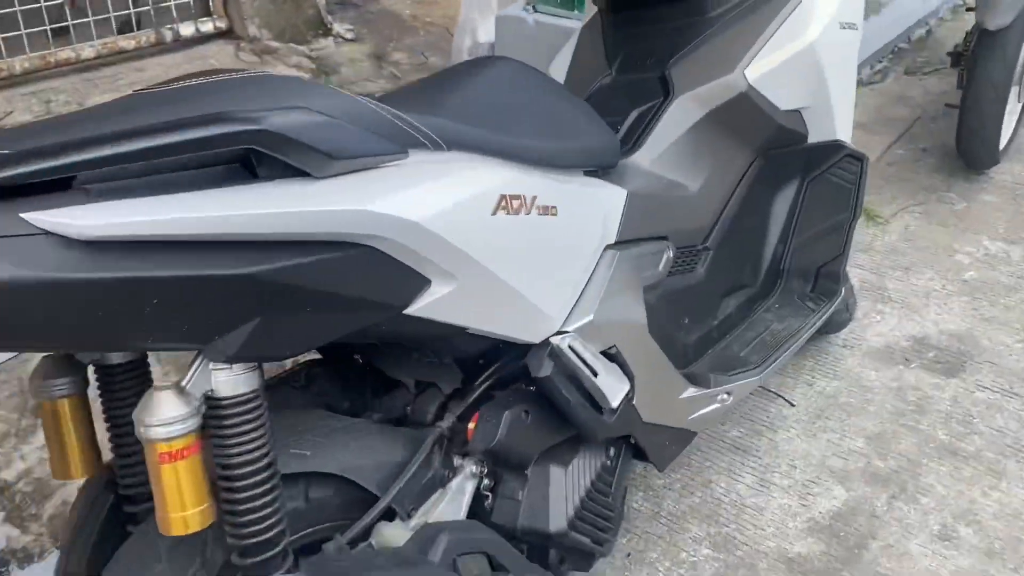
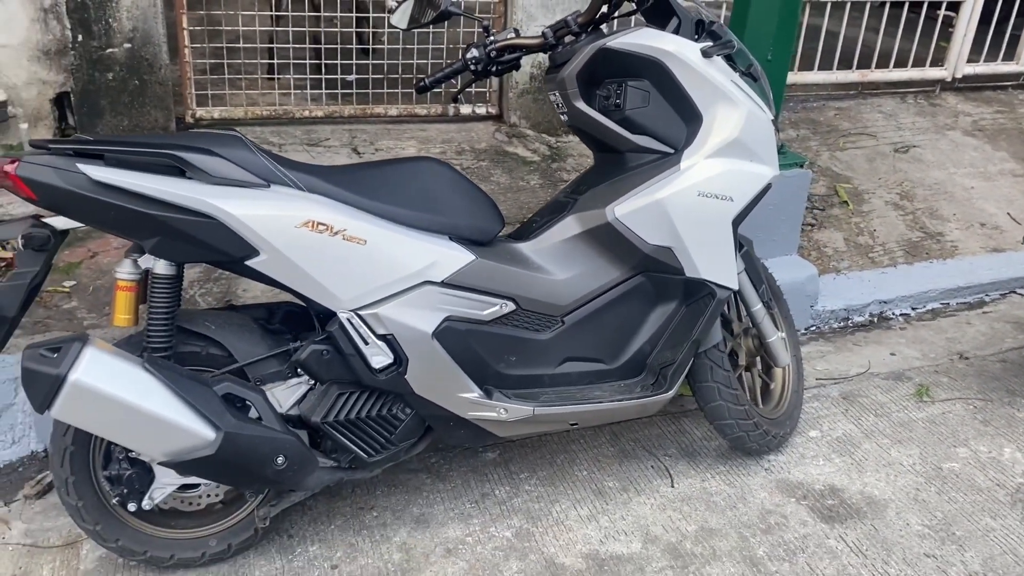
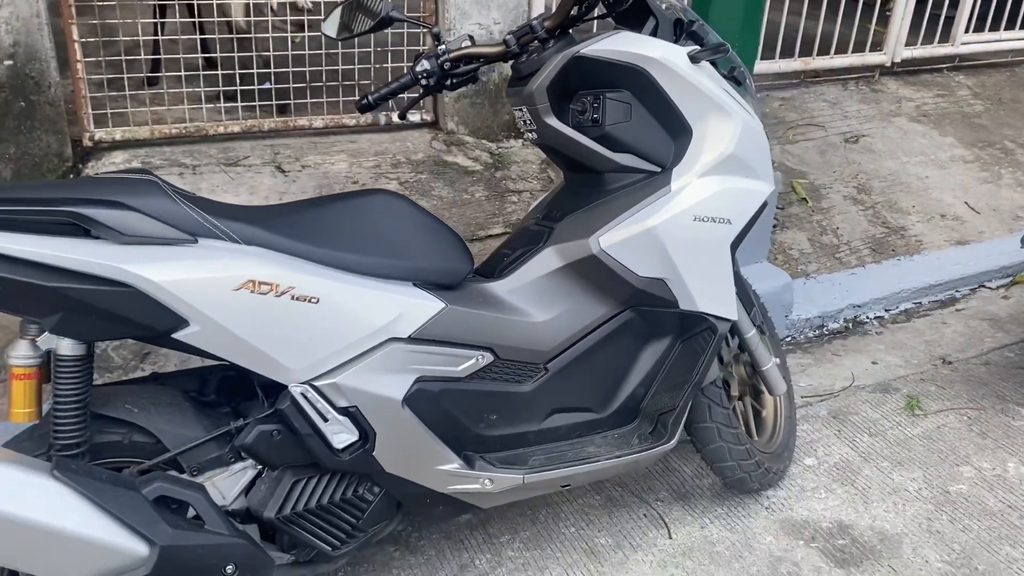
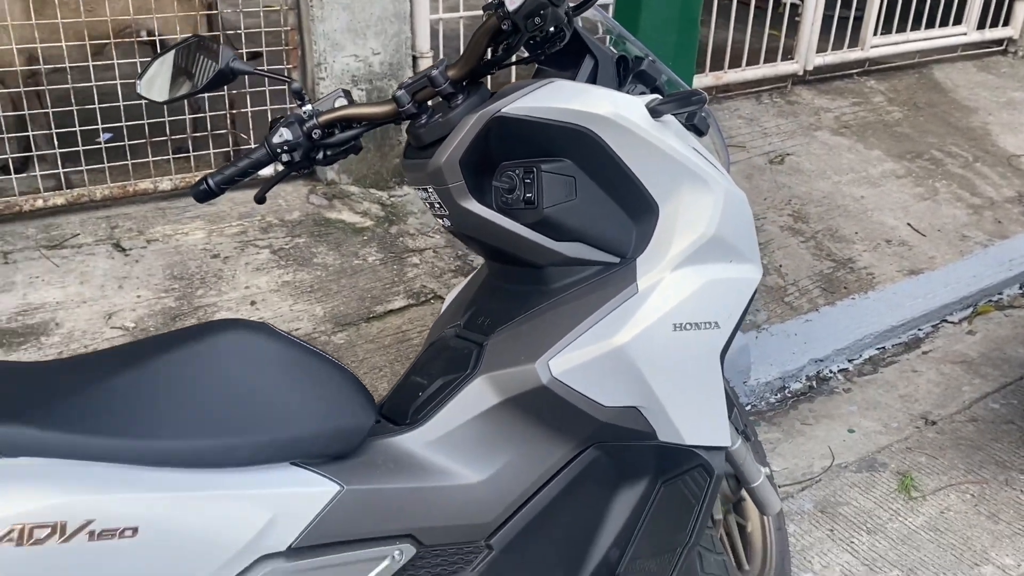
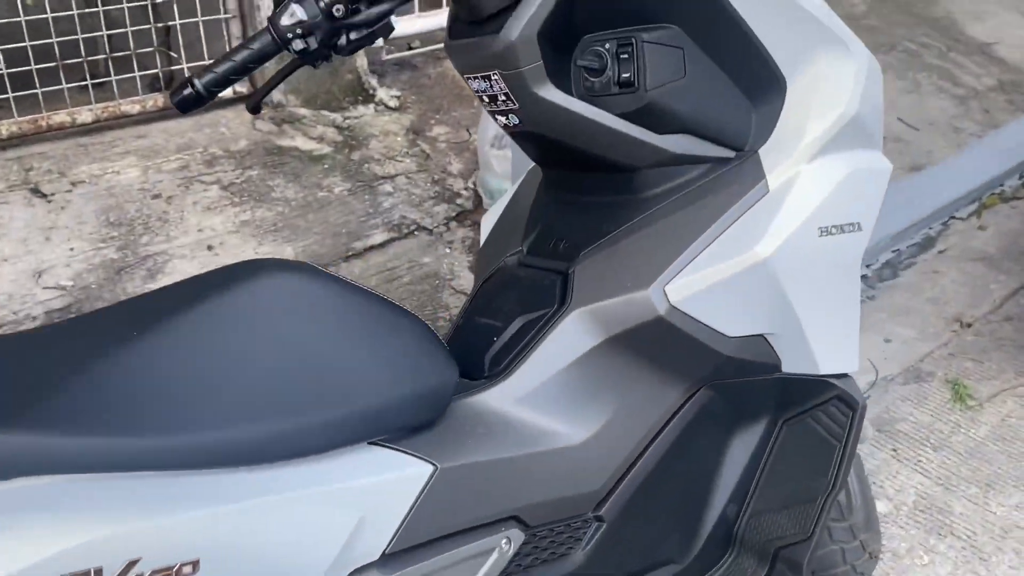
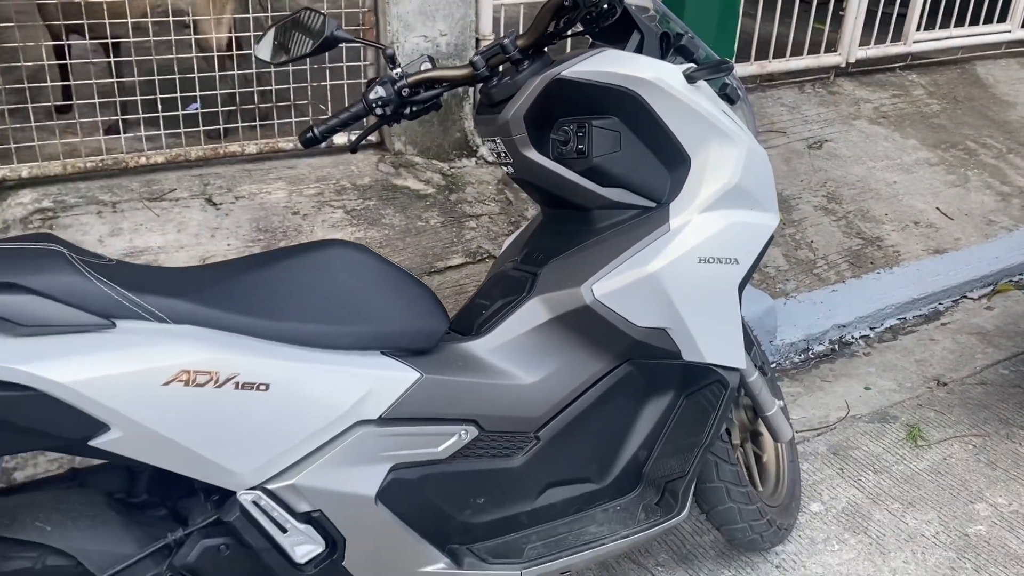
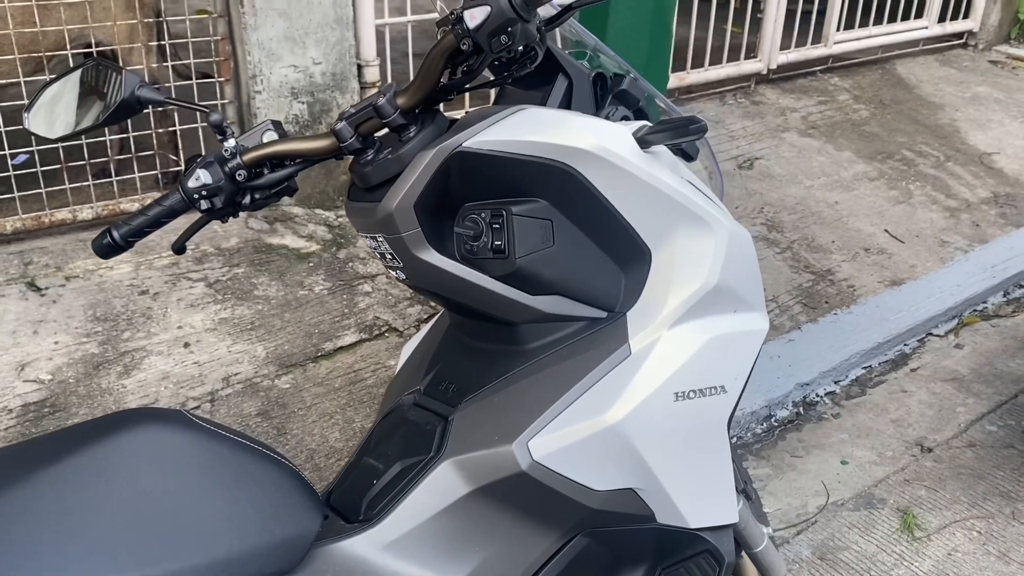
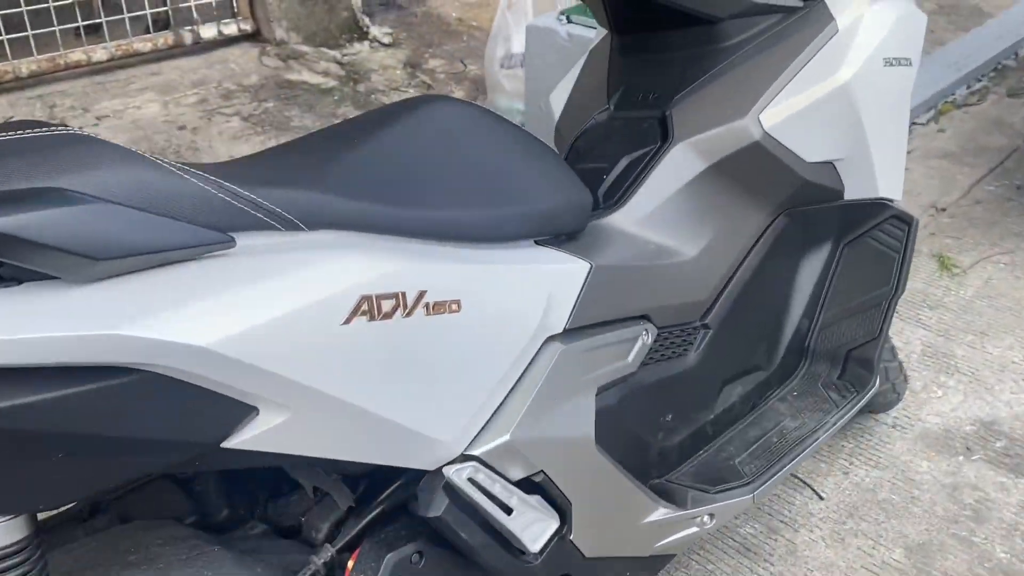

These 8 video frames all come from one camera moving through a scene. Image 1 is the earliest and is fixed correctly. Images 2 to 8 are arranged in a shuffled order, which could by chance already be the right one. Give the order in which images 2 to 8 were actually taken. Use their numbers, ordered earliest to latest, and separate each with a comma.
8, 5, 7, 4, 6, 3, 2
